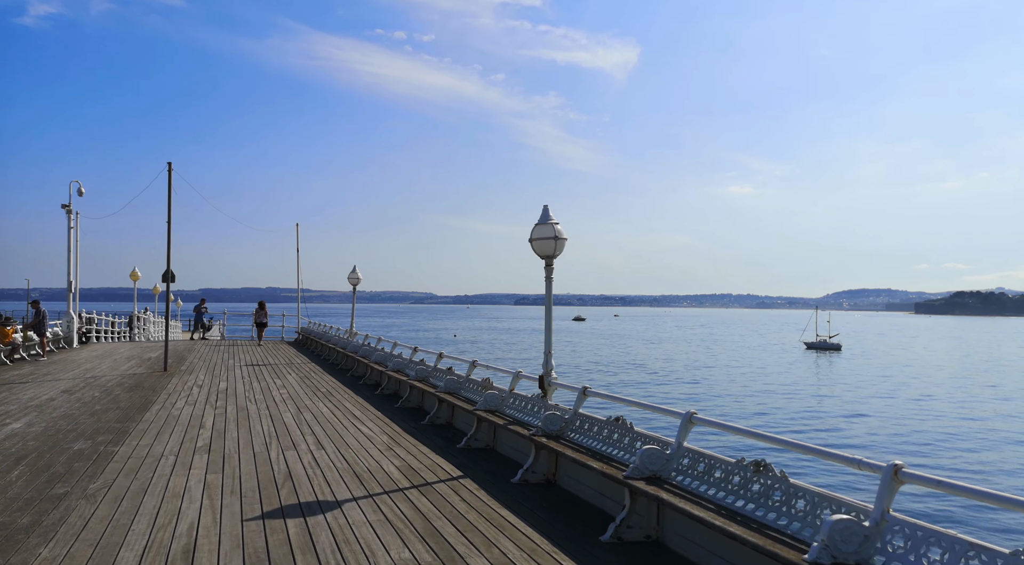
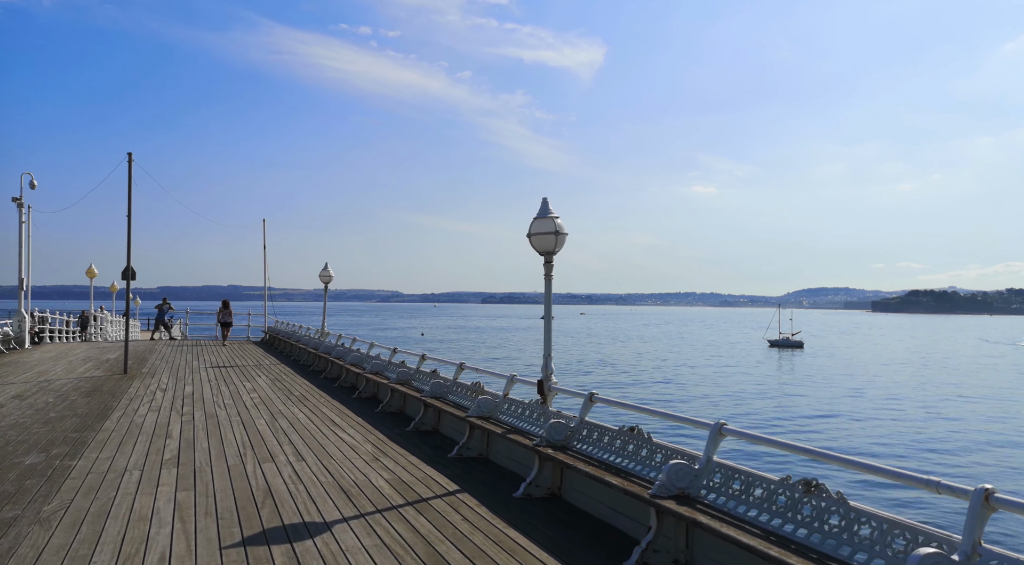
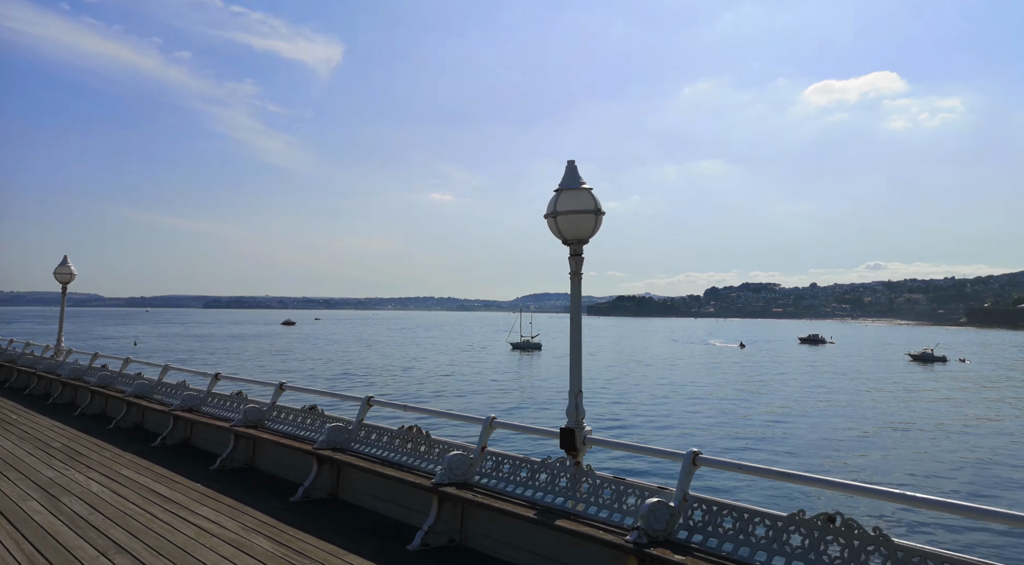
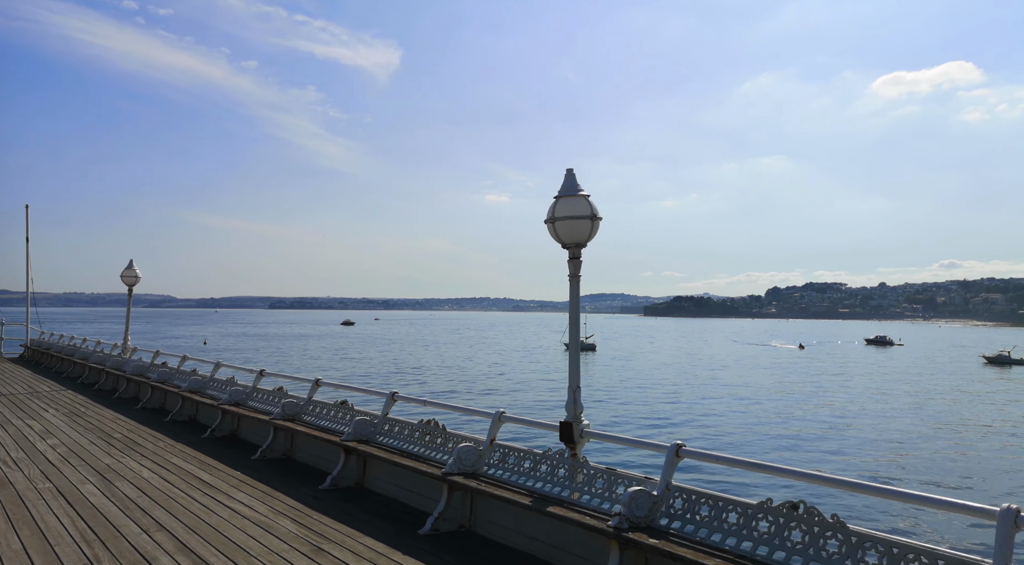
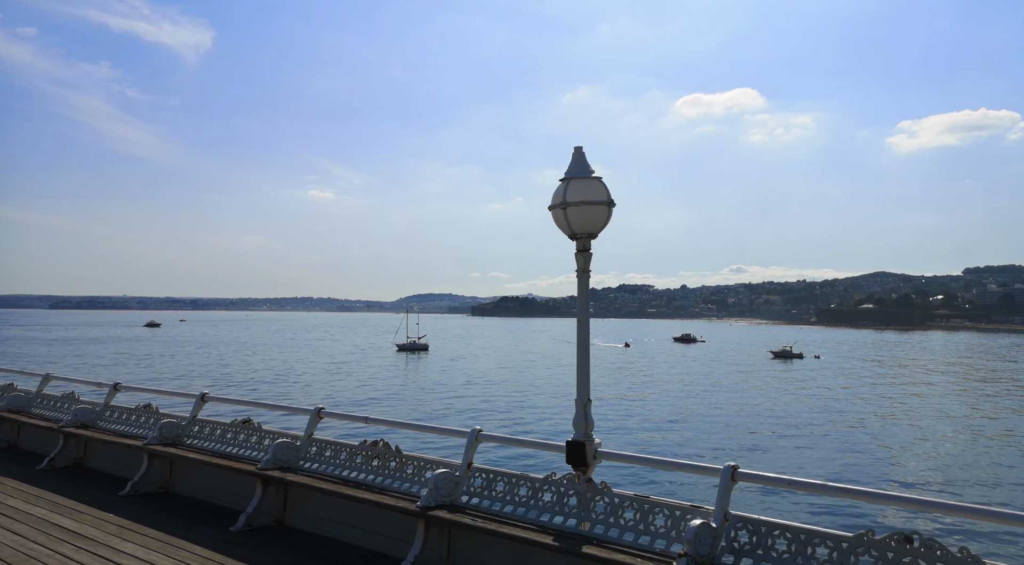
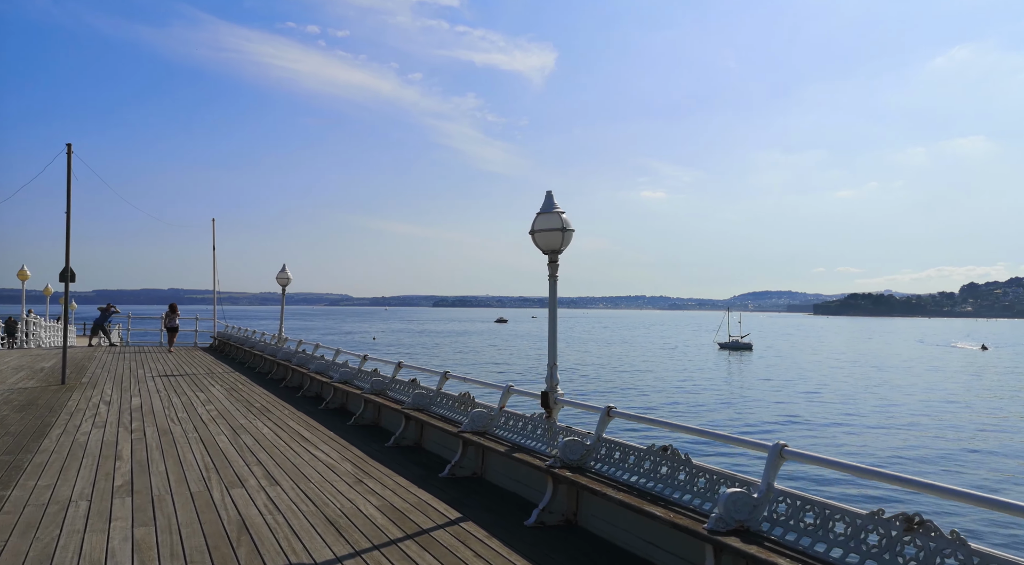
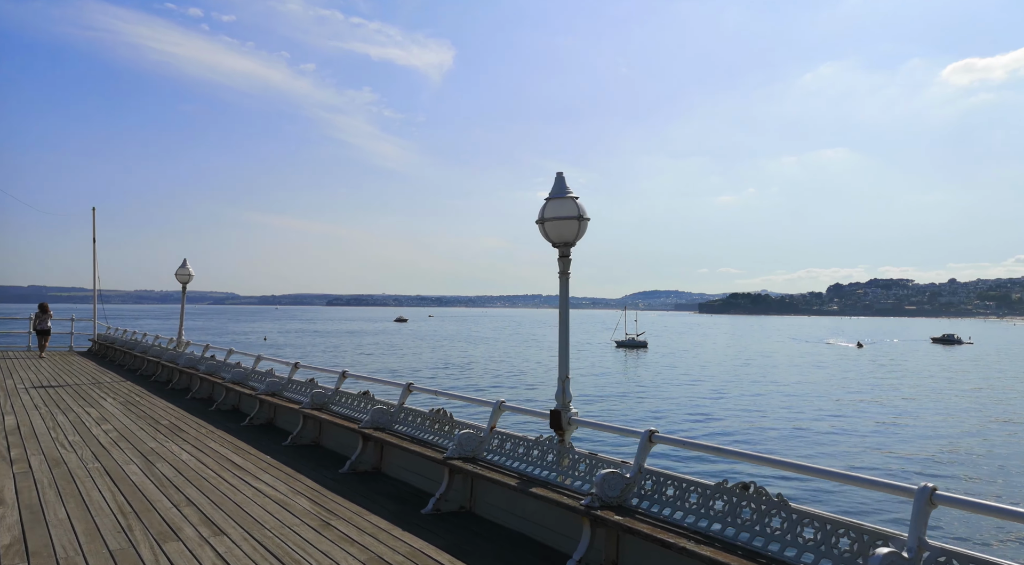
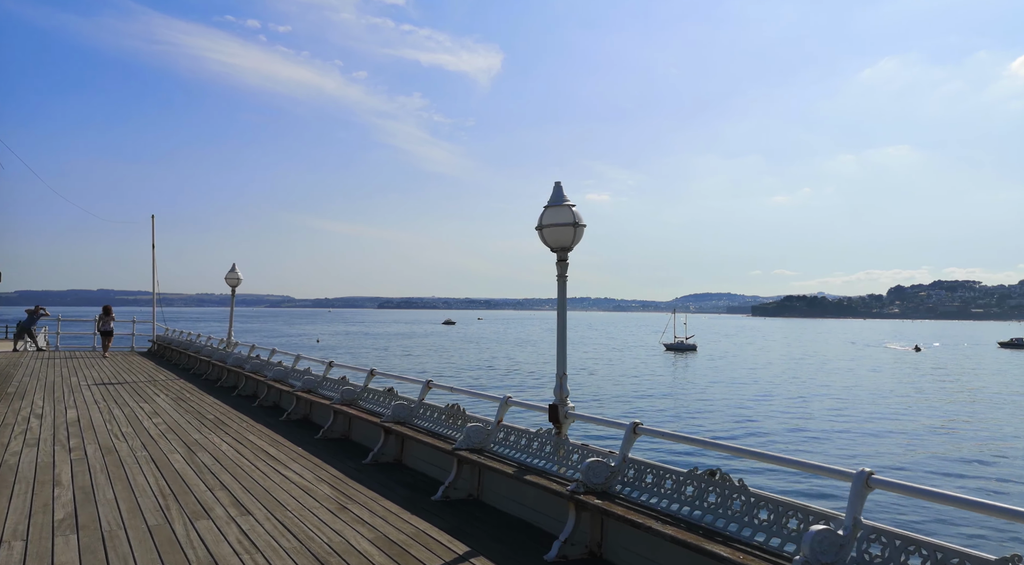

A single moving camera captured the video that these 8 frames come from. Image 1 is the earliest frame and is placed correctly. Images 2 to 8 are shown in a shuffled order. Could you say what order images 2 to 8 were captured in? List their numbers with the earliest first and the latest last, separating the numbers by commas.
2, 6, 8, 7, 4, 3, 5
